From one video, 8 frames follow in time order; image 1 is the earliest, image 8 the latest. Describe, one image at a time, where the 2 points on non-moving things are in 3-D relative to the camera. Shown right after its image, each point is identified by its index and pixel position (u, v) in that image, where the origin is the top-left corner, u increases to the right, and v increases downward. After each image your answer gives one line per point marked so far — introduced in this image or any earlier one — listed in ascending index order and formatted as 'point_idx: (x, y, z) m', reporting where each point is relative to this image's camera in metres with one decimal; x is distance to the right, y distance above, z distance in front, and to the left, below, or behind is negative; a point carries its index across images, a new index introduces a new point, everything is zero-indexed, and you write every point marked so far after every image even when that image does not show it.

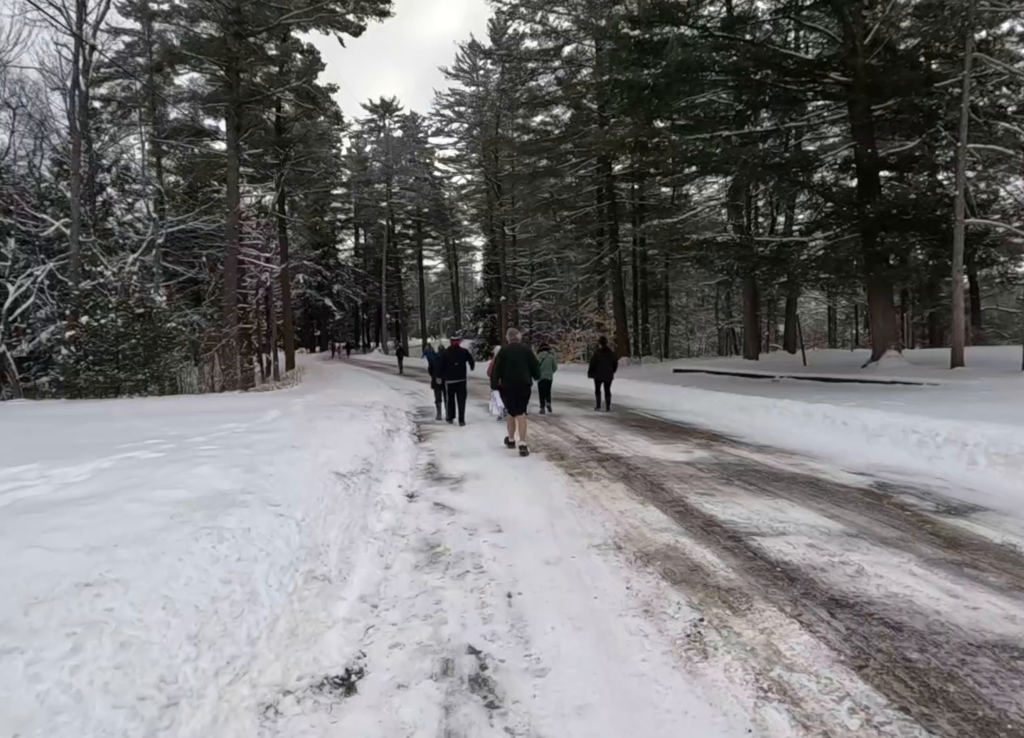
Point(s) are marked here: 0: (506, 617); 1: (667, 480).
0: (0.0, -1.3, +3.3) m
1: (+1.5, -1.1, +6.0) m
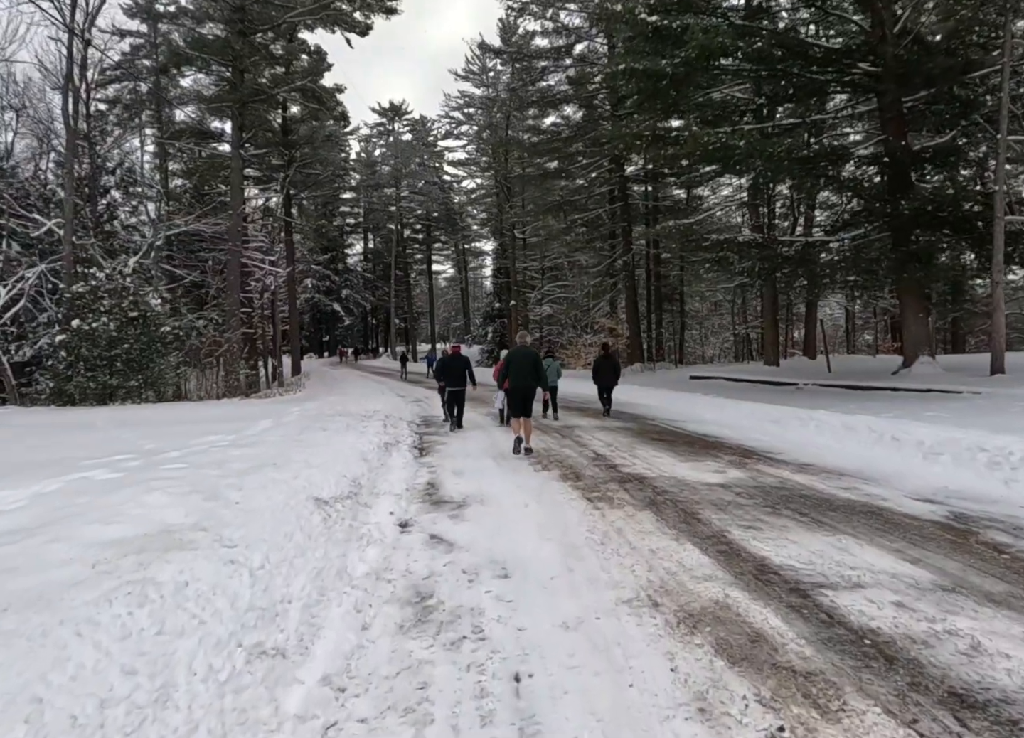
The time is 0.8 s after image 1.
0: (0.0, -1.4, +2.5) m
1: (+1.6, -1.1, +5.1) m
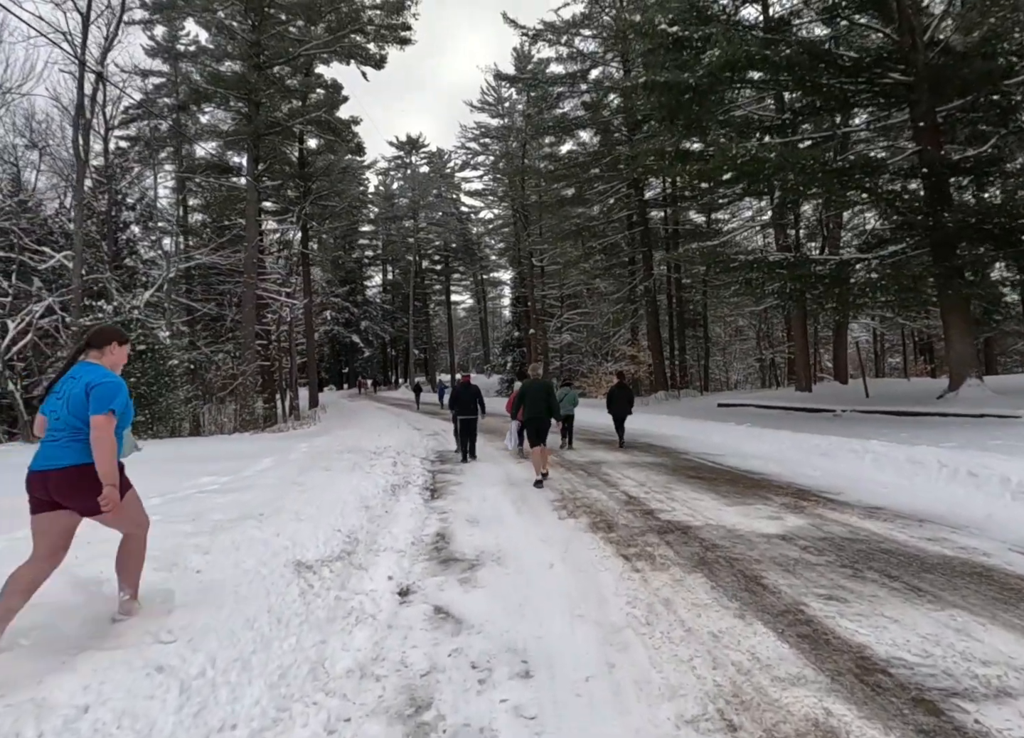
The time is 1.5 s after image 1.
0: (+0.1, -1.5, +1.6) m
1: (+1.7, -1.3, +4.2) m
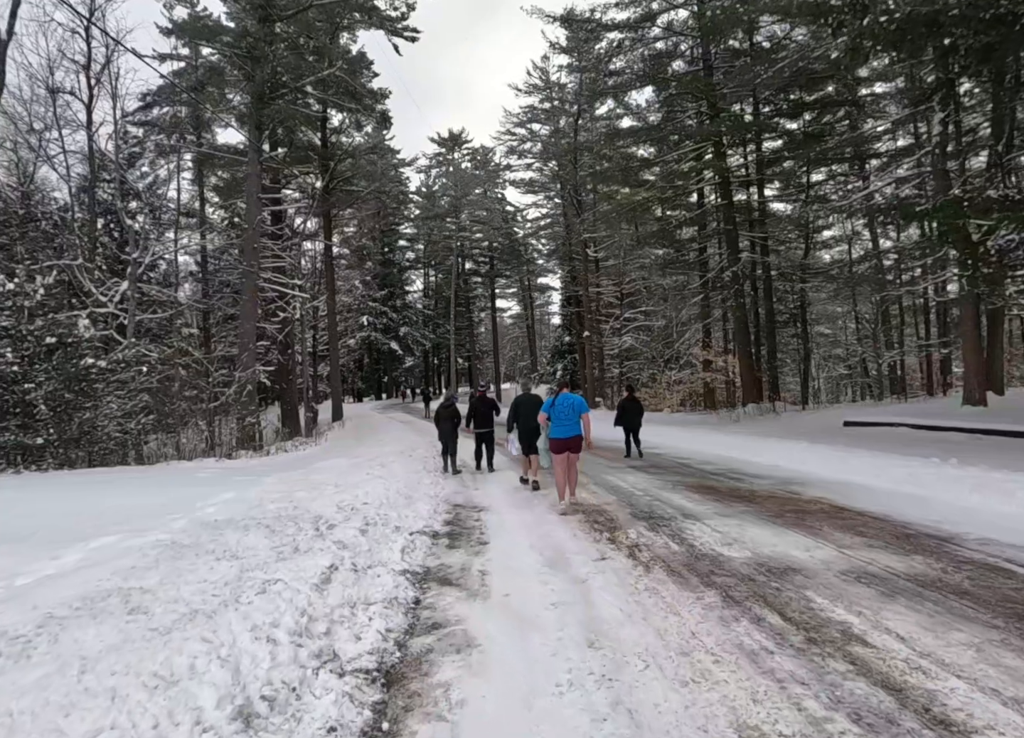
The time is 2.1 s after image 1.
0: (0.0, -1.3, -3.0) m
1: (+1.9, -1.2, -0.5) m
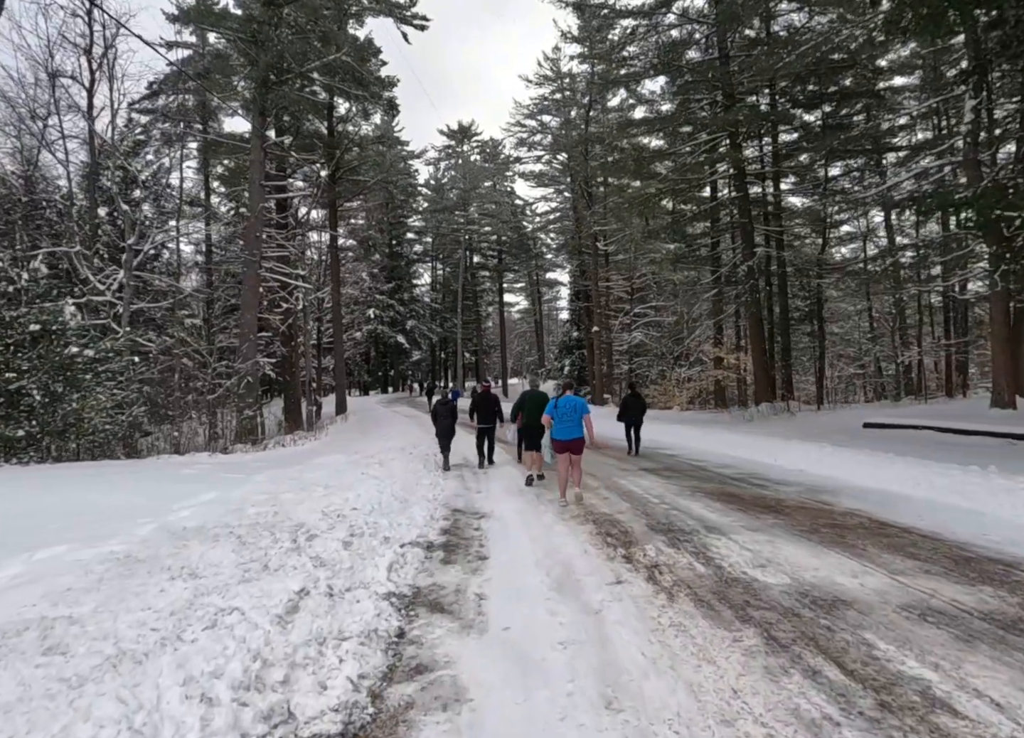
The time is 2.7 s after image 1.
0: (0.0, -1.3, -3.6) m
1: (+1.8, -1.2, -1.1) m
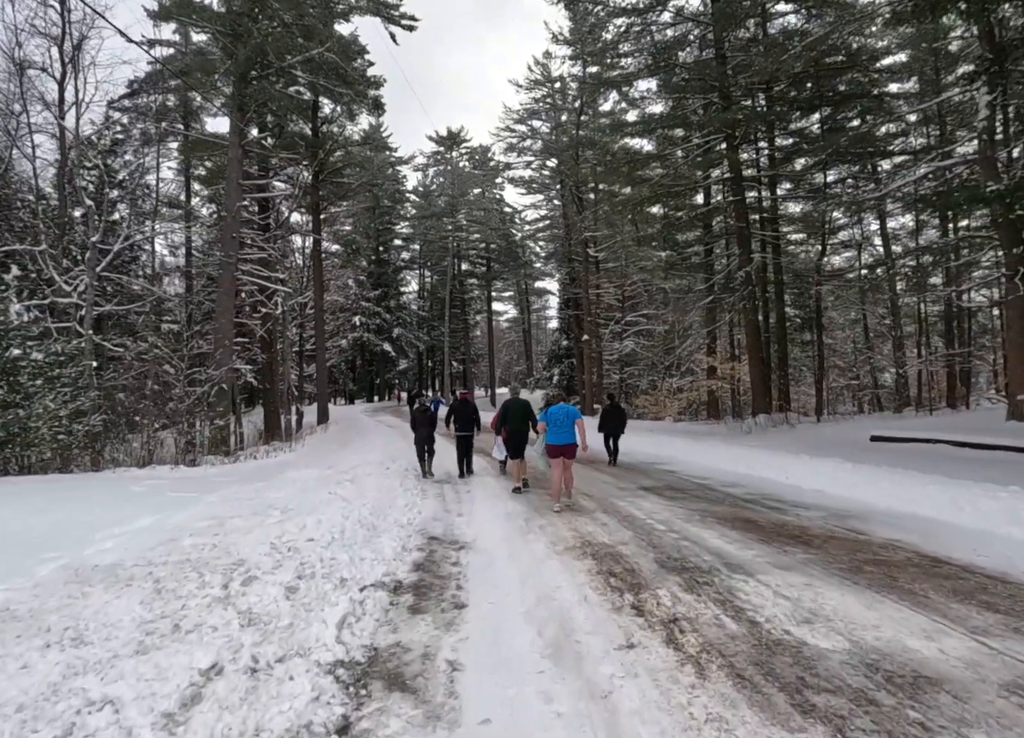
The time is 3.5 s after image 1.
0: (0.0, -1.2, -4.3) m
1: (+1.8, -1.2, -1.8) m
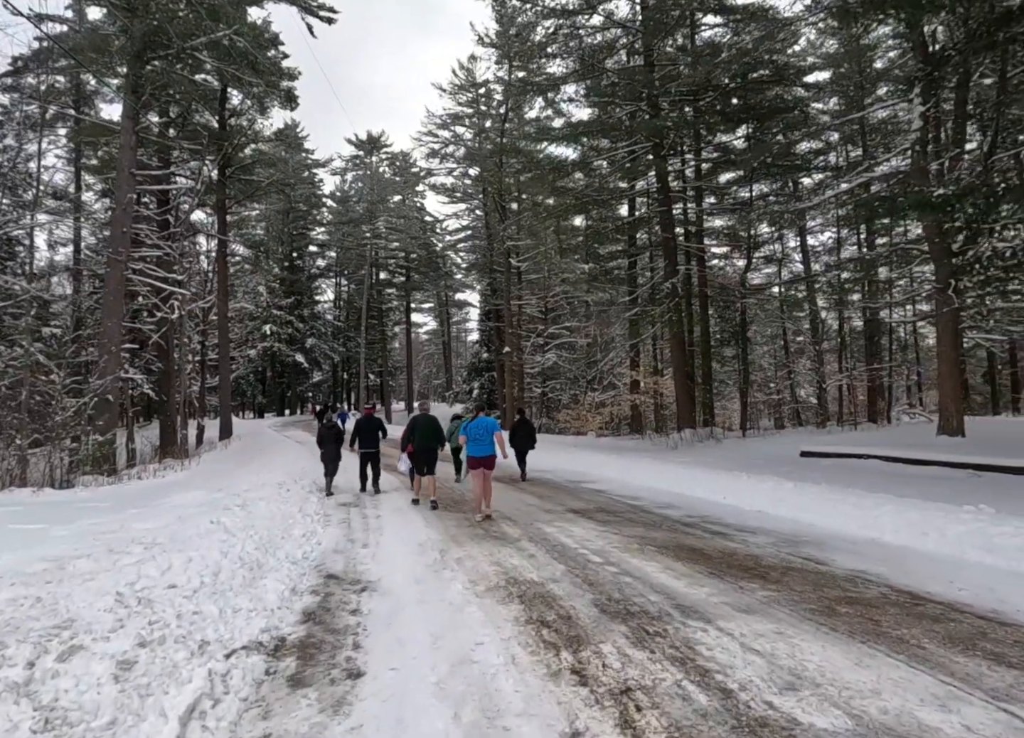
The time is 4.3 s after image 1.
0: (+0.6, -1.1, -5.1) m
1: (+2.1, -1.1, -2.3) m
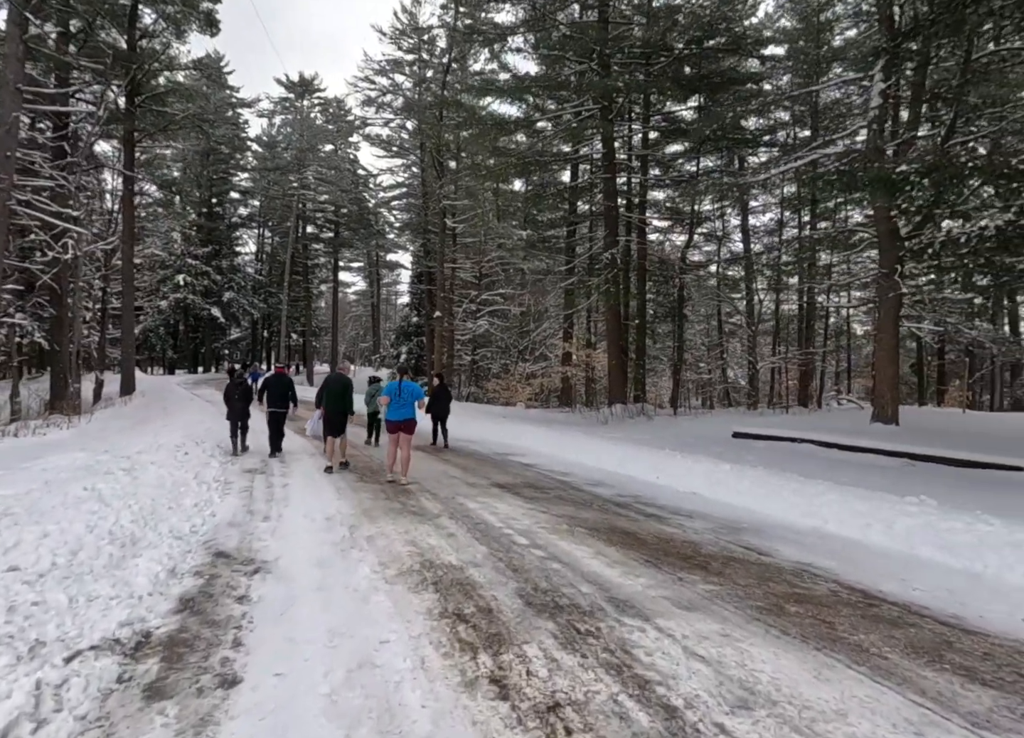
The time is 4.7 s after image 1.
0: (+1.2, -1.3, -5.4) m
1: (+2.3, -1.3, -2.5) m
